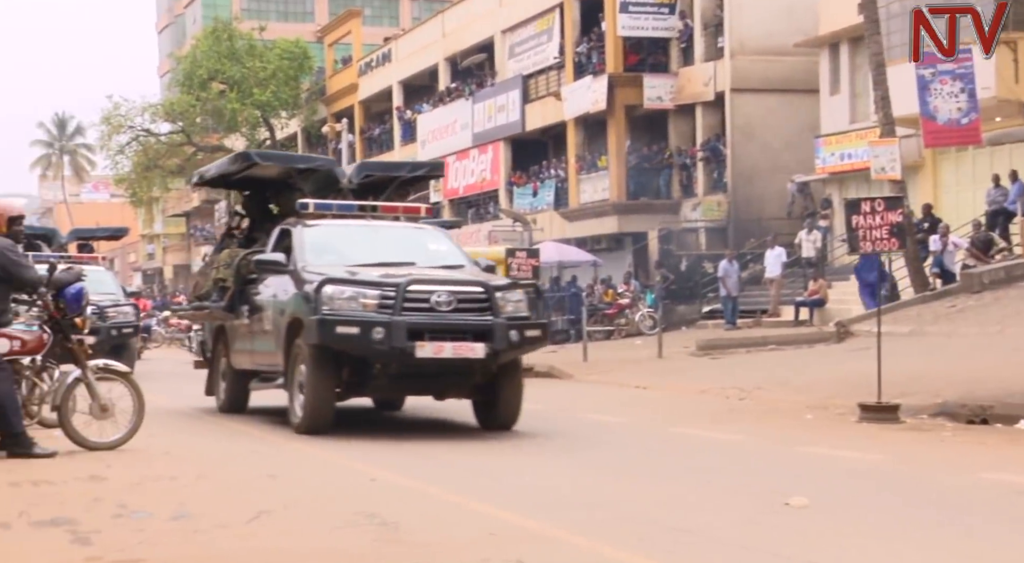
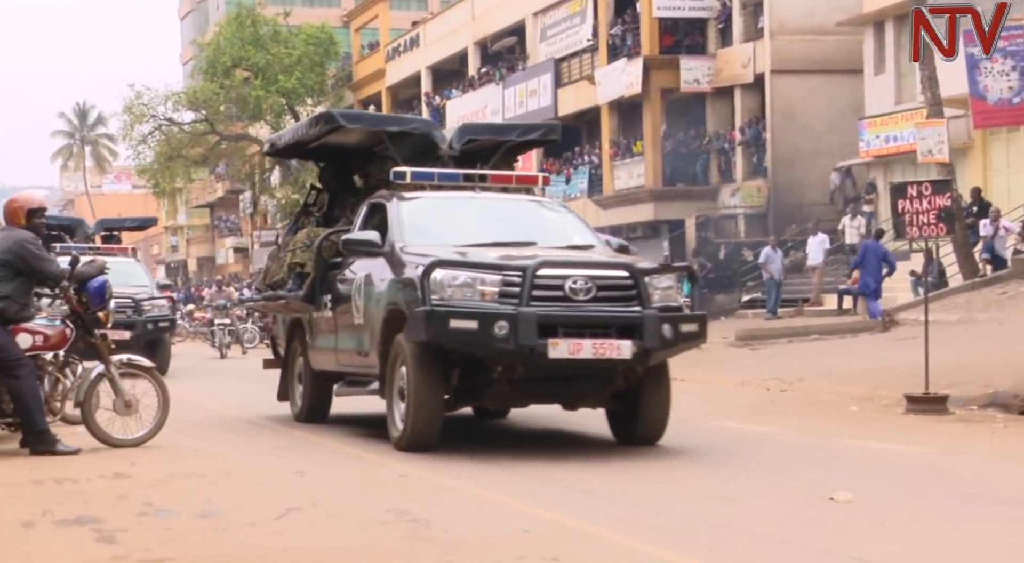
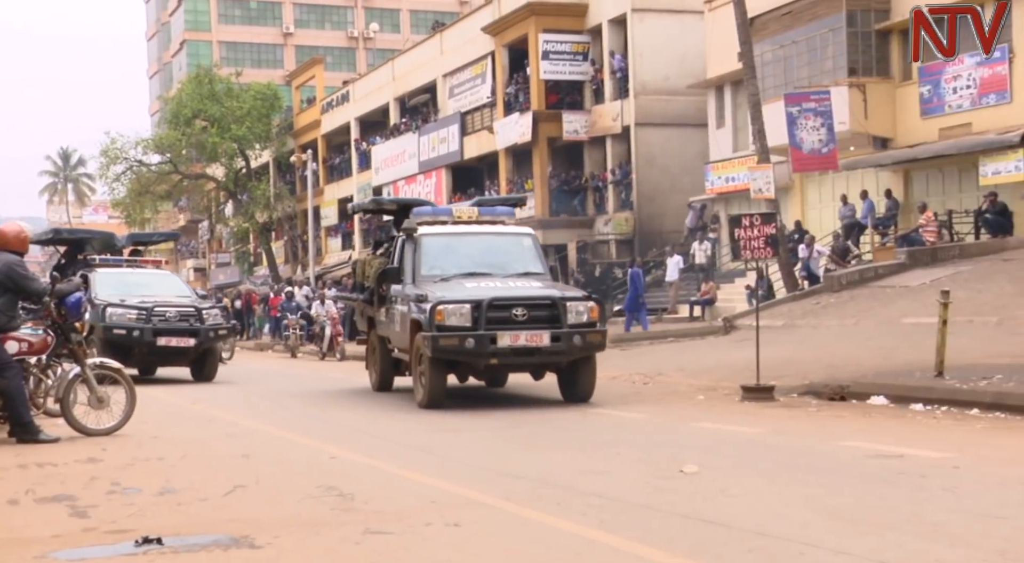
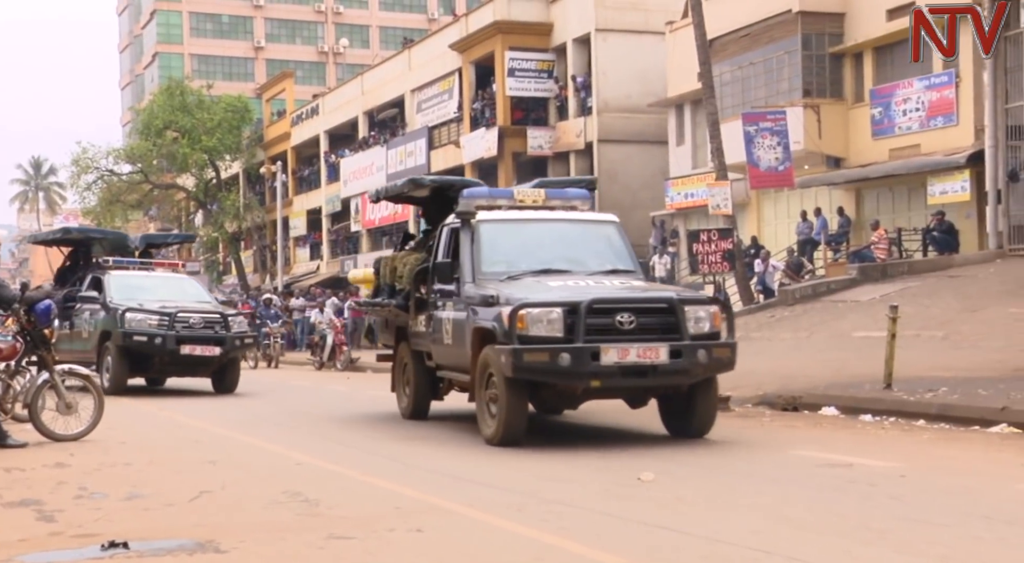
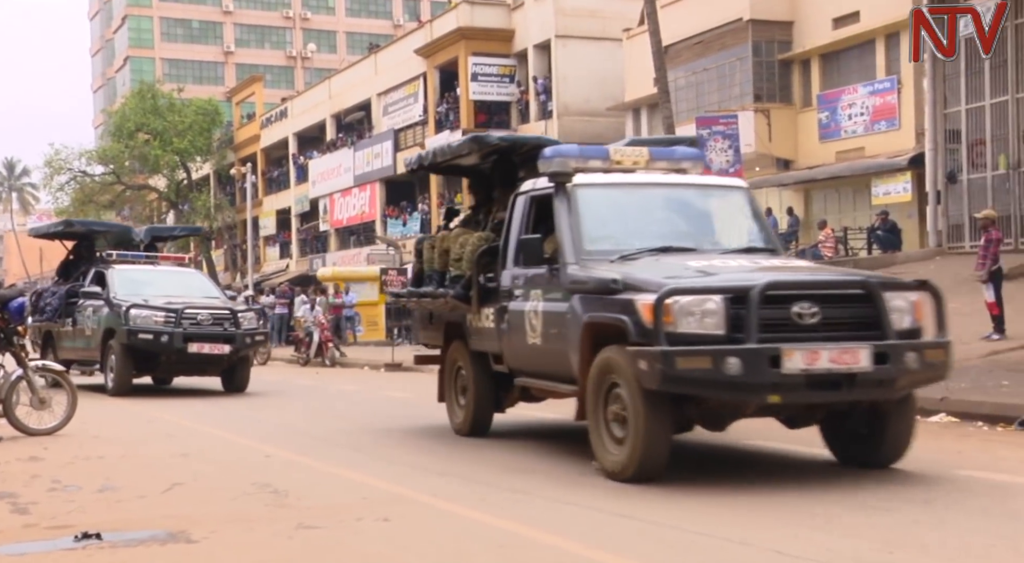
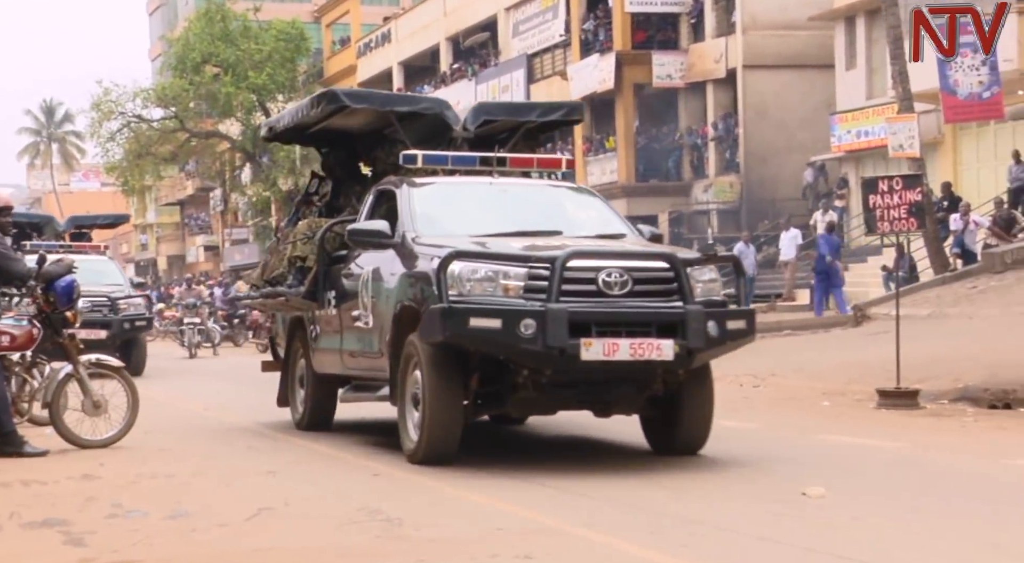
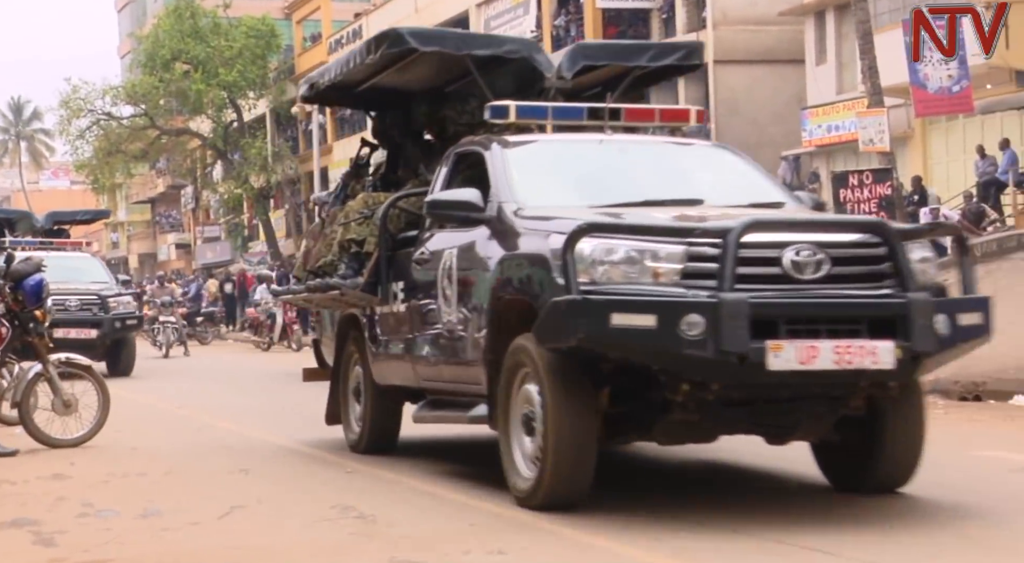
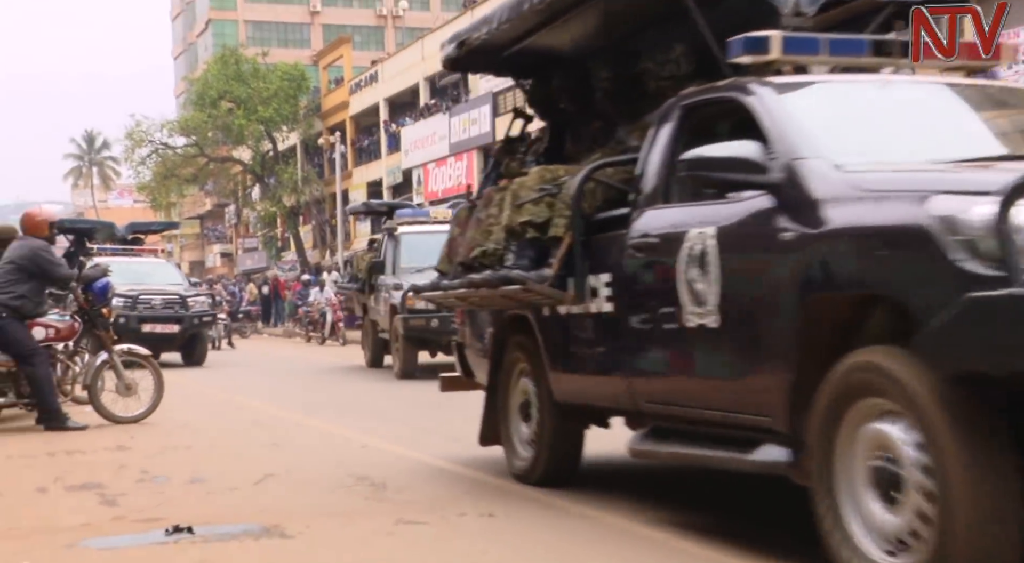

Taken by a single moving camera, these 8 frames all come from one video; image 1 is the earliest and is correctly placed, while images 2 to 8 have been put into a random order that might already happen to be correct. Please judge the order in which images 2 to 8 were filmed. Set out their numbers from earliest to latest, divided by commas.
2, 6, 7, 8, 3, 4, 5
